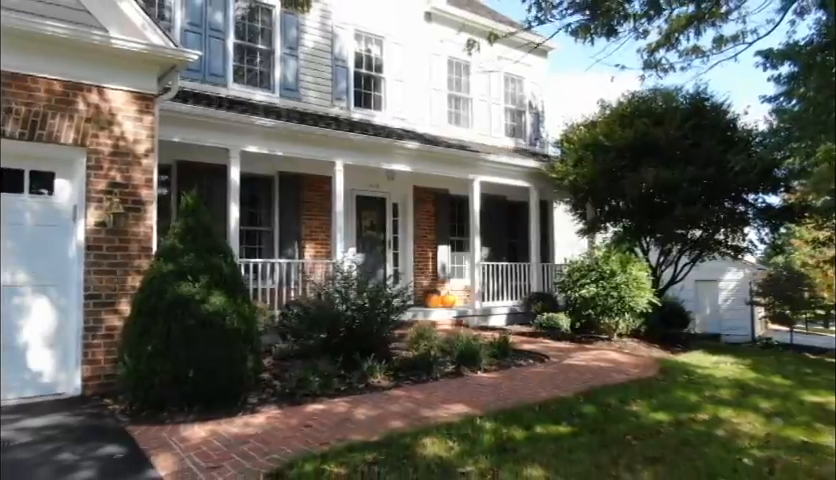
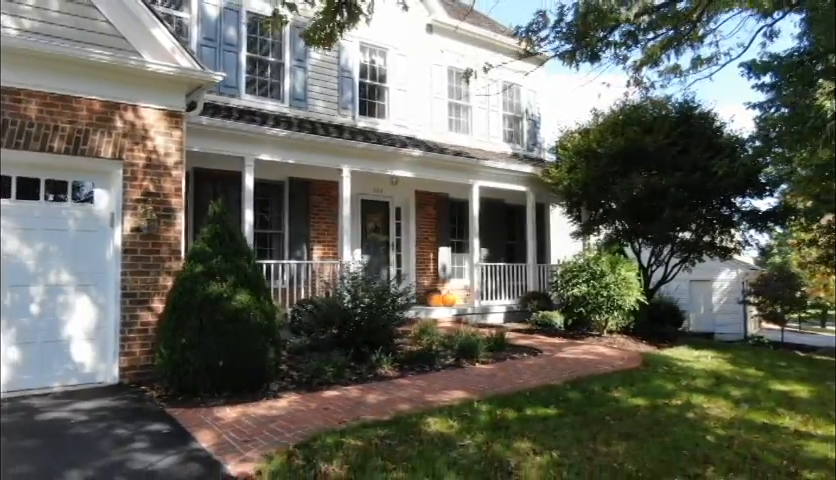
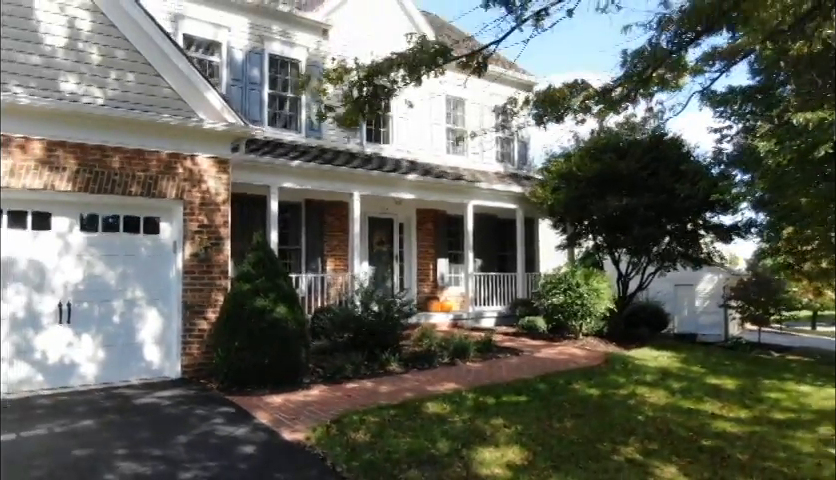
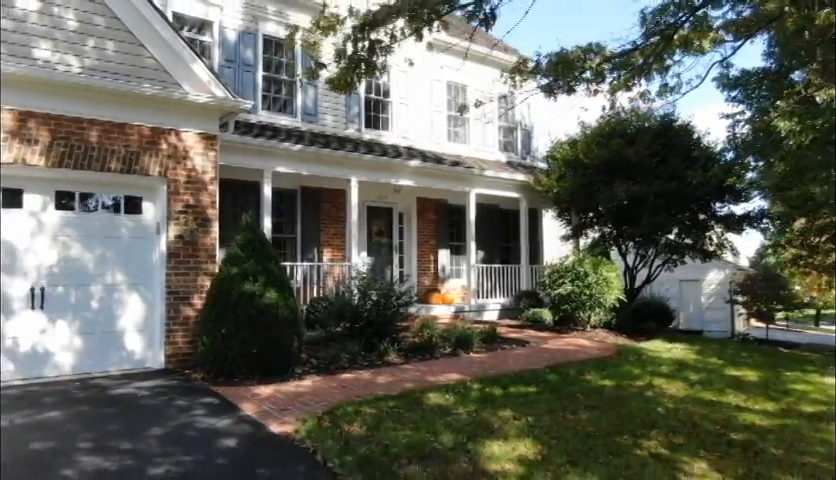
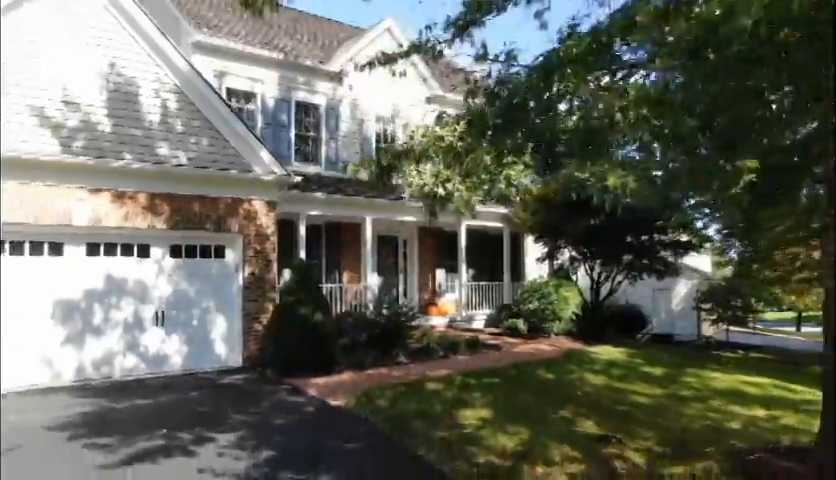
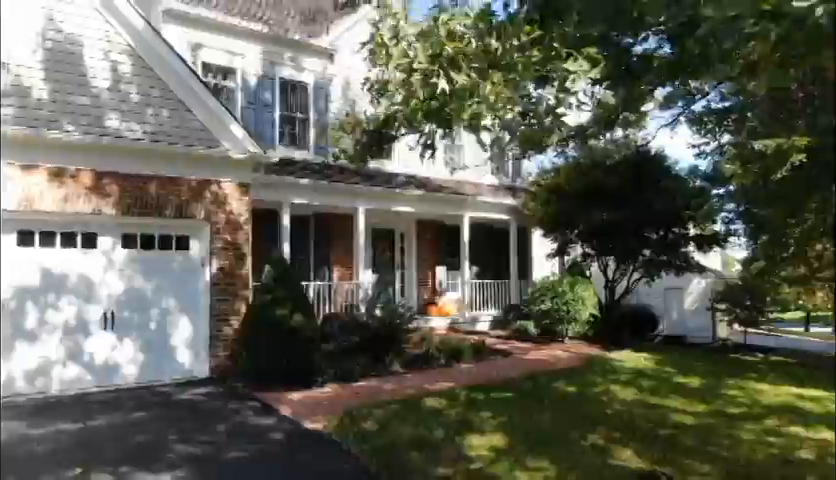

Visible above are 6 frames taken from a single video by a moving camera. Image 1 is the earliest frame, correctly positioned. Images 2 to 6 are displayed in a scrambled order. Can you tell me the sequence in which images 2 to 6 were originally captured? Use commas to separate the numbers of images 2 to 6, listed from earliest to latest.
2, 4, 3, 6, 5
